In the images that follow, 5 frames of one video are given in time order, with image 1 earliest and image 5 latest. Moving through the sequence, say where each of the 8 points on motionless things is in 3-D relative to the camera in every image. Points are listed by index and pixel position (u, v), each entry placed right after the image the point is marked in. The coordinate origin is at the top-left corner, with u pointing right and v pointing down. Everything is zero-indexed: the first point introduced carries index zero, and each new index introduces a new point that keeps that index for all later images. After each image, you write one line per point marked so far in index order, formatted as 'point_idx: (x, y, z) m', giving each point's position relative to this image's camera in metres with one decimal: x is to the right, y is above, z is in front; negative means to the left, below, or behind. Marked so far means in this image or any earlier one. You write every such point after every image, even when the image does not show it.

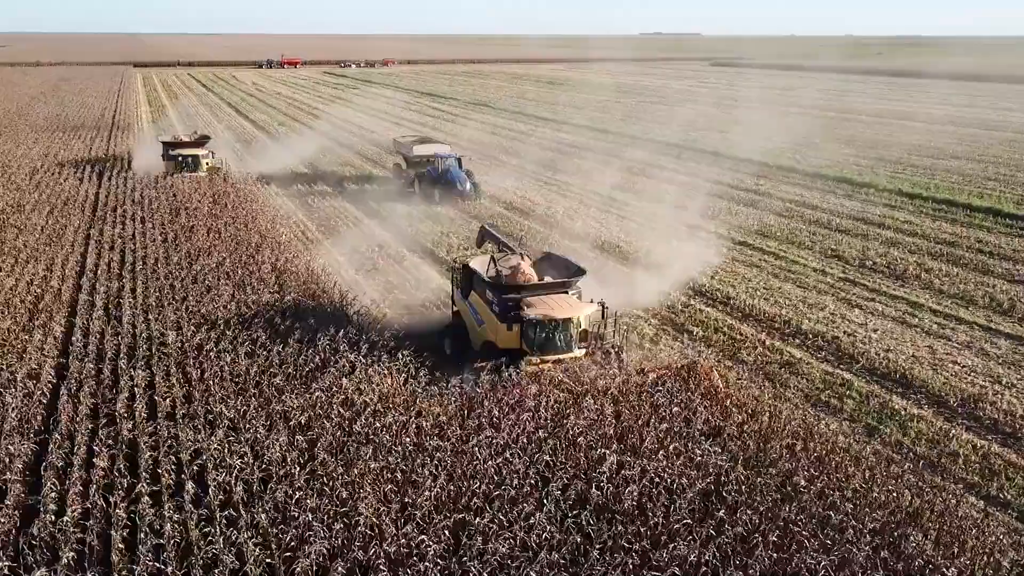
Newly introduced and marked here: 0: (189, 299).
0: (-4.4, -0.2, +11.3) m
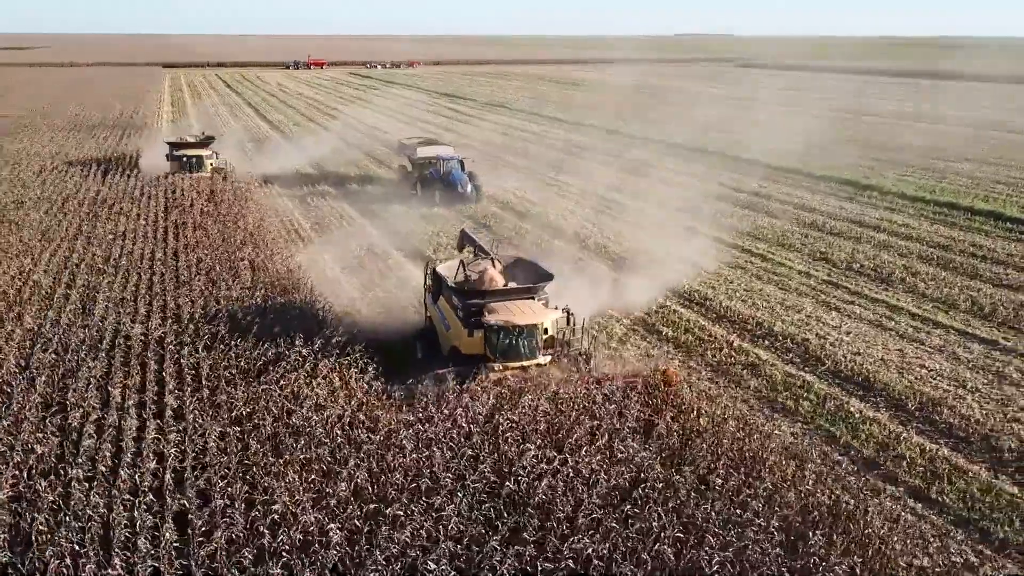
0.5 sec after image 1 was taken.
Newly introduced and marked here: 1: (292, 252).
0: (-4.9, -0.2, +11.7) m
1: (-4.2, +0.6, +16.3) m
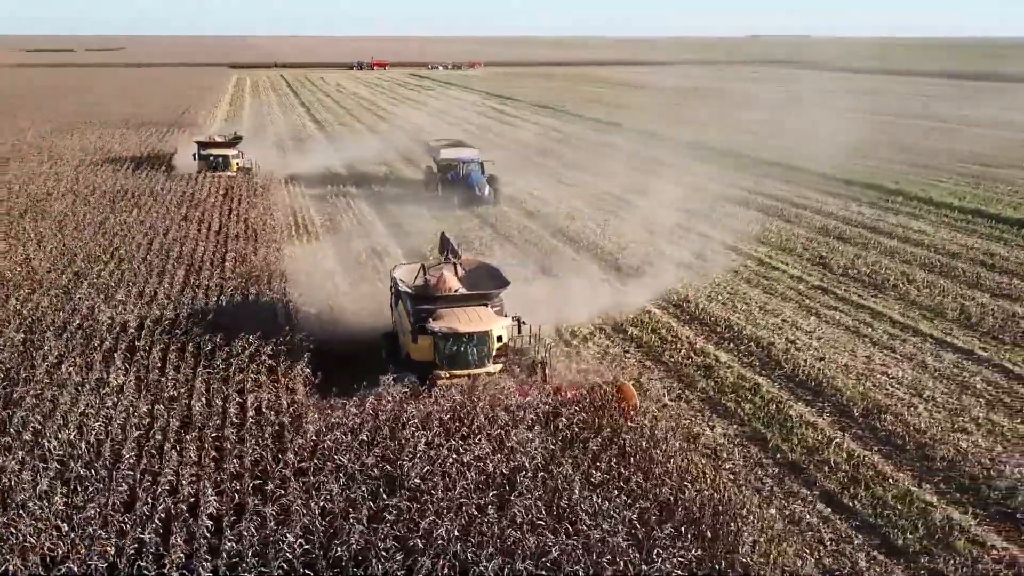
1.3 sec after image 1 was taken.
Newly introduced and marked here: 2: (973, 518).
0: (-5.6, 0.0, +12.4) m
1: (-4.5, +0.8, +16.9) m
2: (+4.7, -2.4, +8.4) m
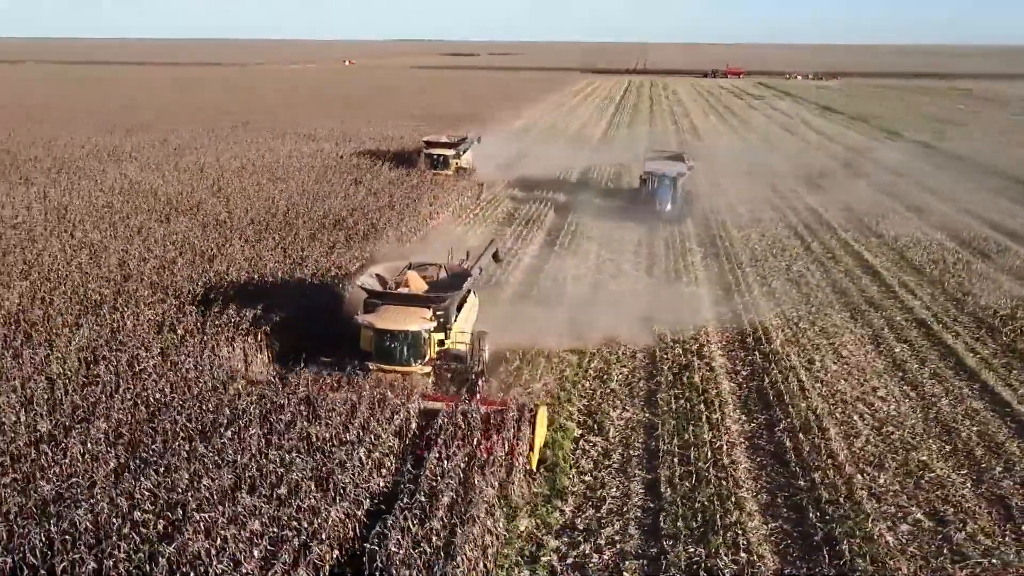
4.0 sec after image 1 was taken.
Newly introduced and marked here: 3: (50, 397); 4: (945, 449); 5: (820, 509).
0: (-4.6, +1.0, +16.4) m
1: (-1.6, +1.5, +20.0) m
2: (+2.7, -2.5, +8.5) m
3: (-5.2, -1.2, +9.1) m
4: (+5.4, -2.0, +10.3) m
5: (+3.3, -2.4, +8.8) m
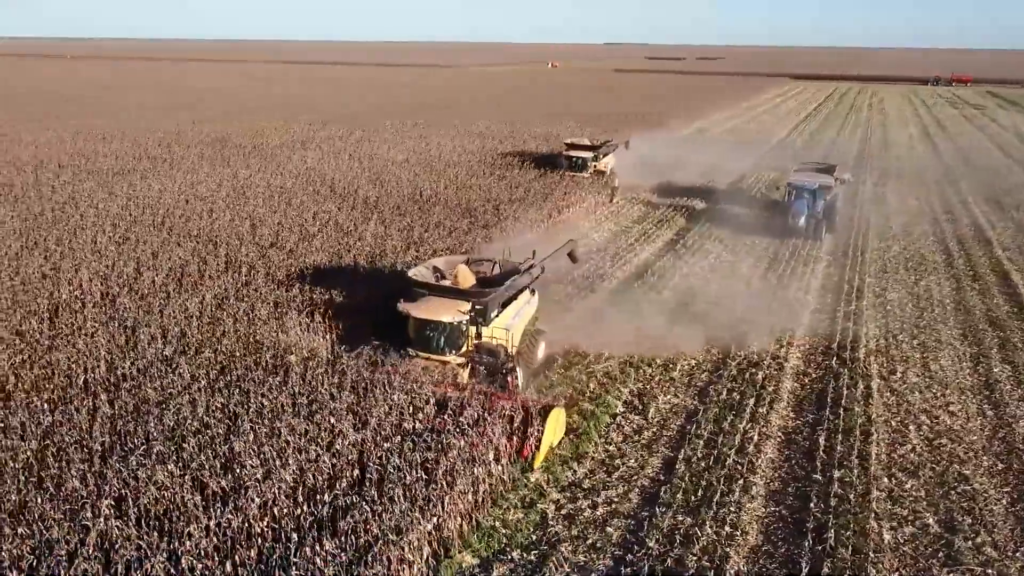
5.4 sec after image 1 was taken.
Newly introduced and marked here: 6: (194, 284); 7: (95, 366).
0: (-2.2, +1.5, +18.2) m
1: (+1.6, +1.7, +21.0) m
2: (+2.8, -2.4, +8.9) m
3: (-4.6, -0.6, +11.3) m
4: (+5.9, -2.2, +9.9) m
5: (+3.4, -2.4, +9.0) m
6: (-5.2, +0.1, +13.3) m
7: (-5.1, -1.0, +10.1) m
